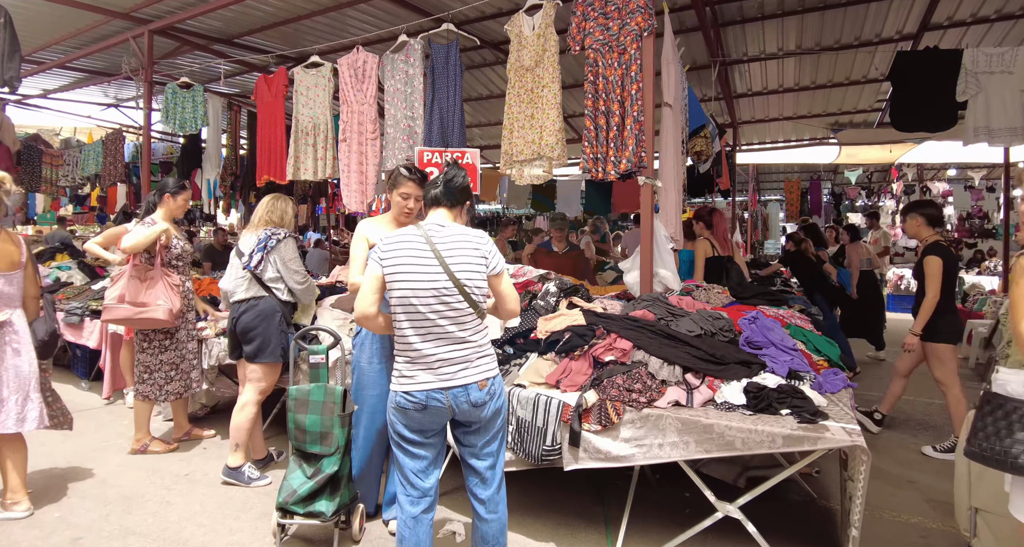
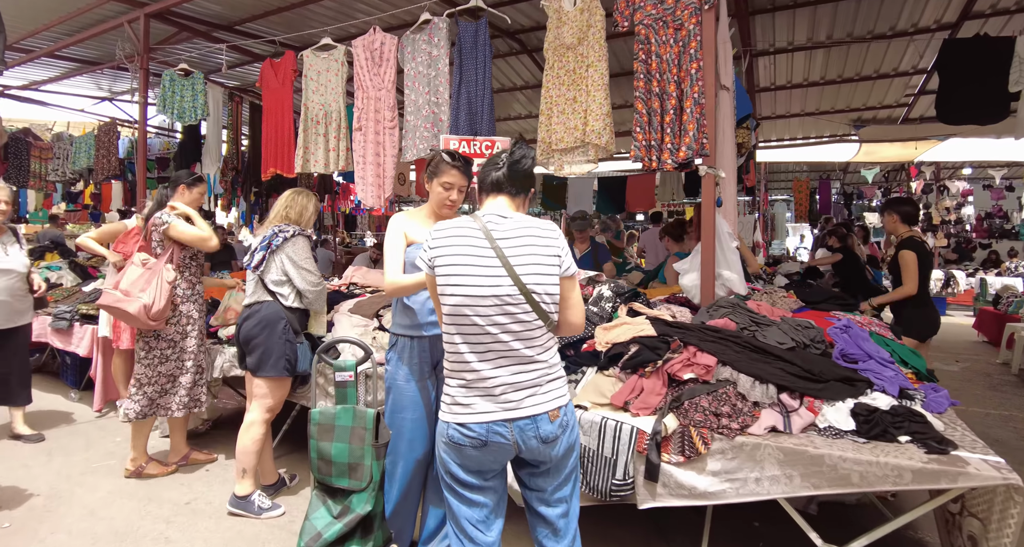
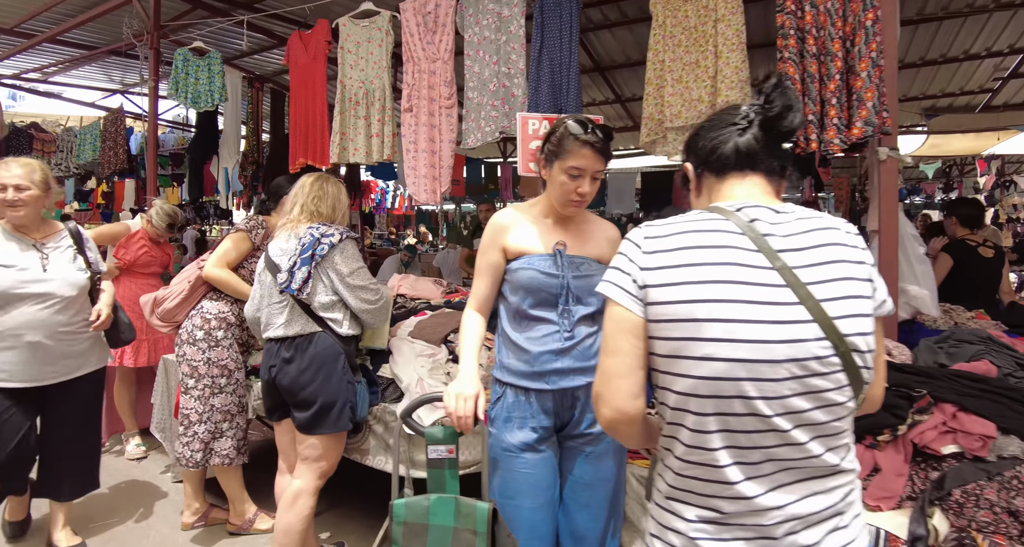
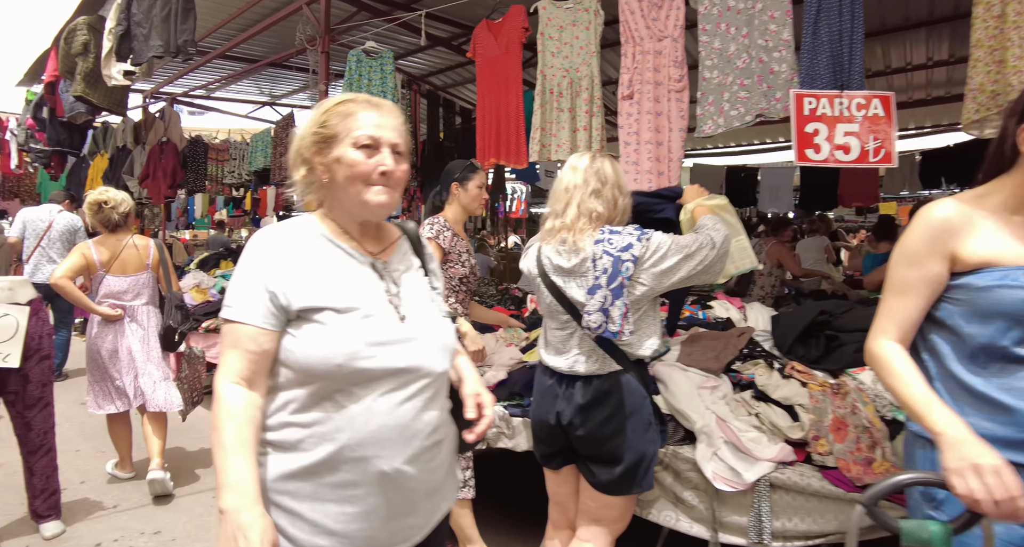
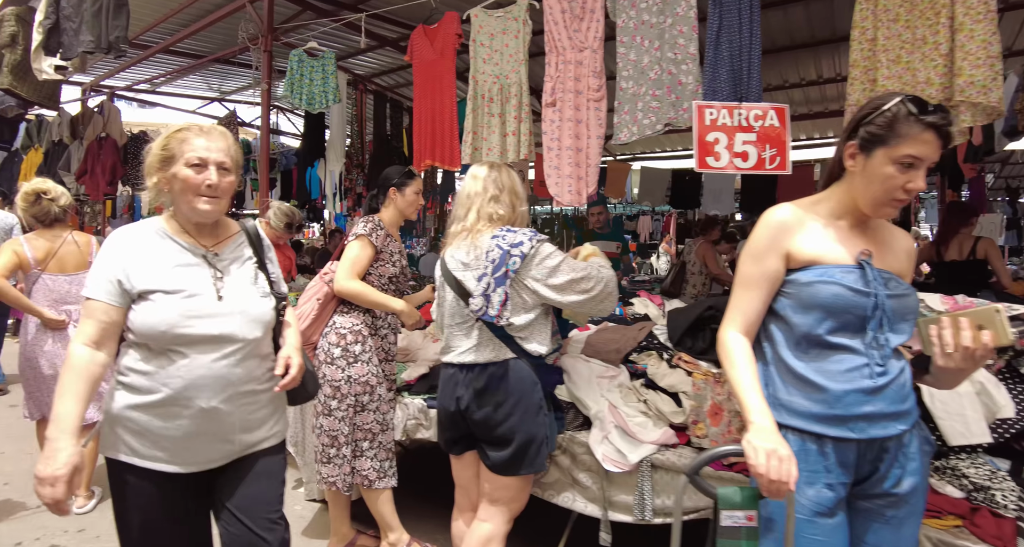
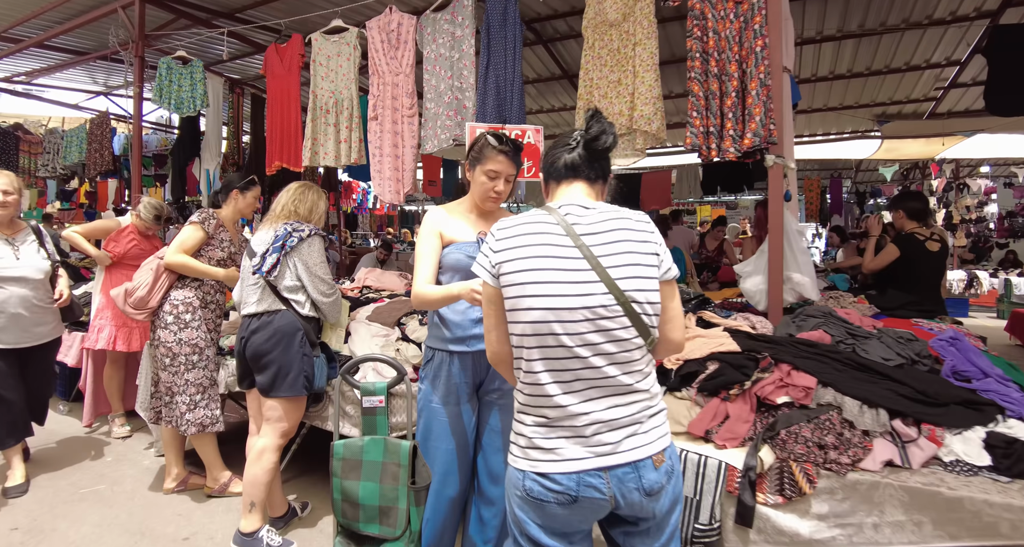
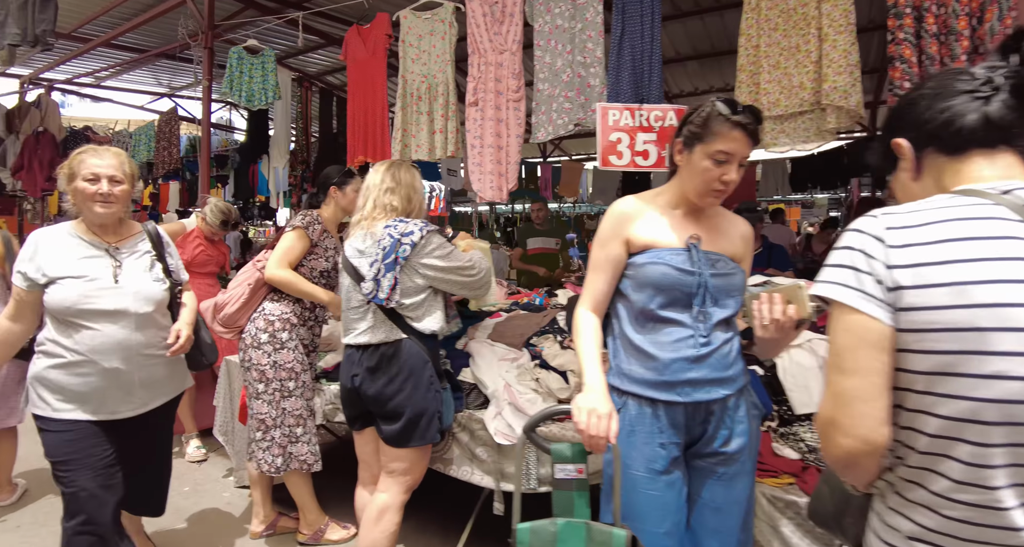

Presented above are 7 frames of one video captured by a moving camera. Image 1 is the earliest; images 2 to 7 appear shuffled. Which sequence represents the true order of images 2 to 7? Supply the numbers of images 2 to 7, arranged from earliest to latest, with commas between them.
2, 6, 3, 7, 5, 4
